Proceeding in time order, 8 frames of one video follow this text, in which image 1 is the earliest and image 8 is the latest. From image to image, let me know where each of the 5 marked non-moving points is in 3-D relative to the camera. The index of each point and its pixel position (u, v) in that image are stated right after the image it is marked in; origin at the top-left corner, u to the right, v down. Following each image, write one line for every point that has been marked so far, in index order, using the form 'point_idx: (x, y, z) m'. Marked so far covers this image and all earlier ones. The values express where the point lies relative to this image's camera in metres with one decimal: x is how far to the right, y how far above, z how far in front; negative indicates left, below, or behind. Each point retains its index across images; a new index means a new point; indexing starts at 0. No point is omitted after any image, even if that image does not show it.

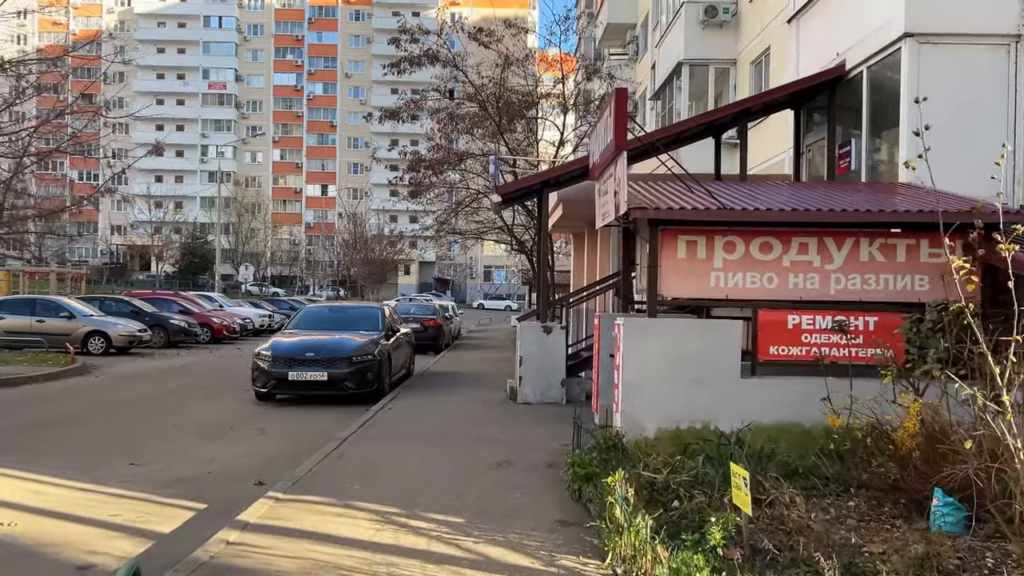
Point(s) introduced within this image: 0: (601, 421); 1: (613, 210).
0: (+0.9, -1.3, +7.9) m
1: (+0.9, +0.7, +7.4) m
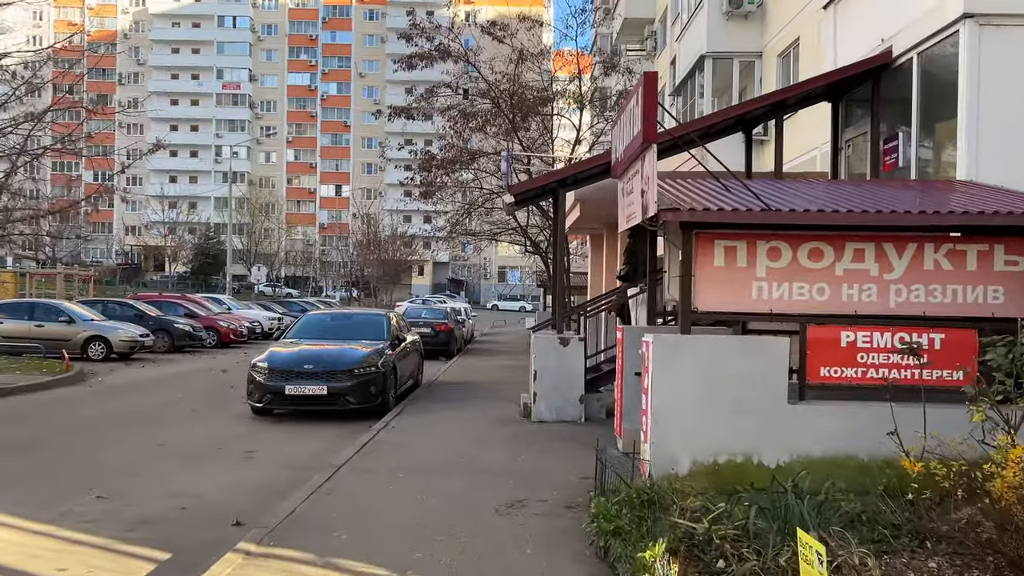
0: (+1.0, -1.4, +7.1) m
1: (+1.0, +0.6, +6.5) m
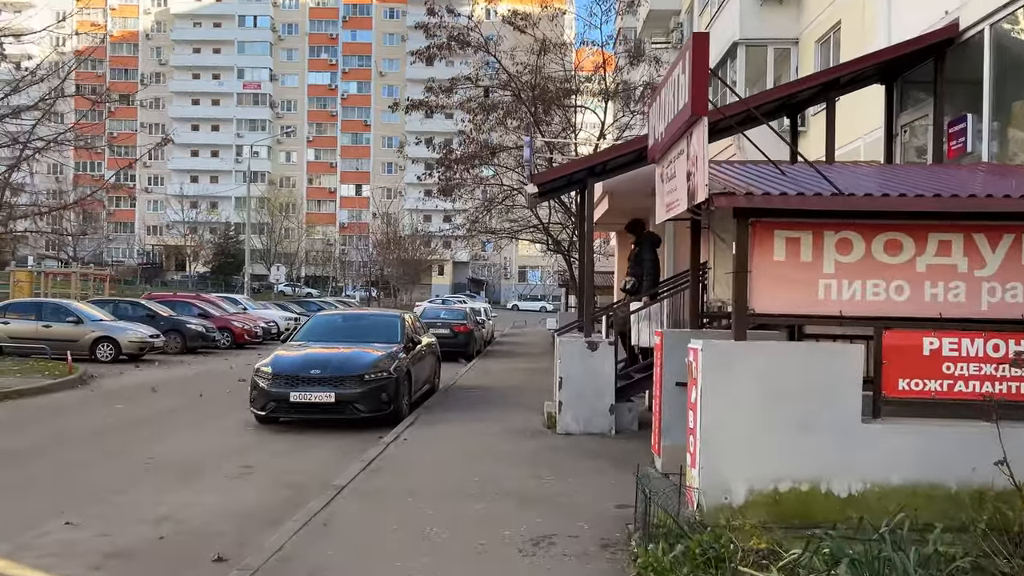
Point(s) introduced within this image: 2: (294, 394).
0: (+1.2, -1.4, +6.2) m
1: (+1.2, +0.6, +5.7) m
2: (-2.5, -1.2, +9.3) m
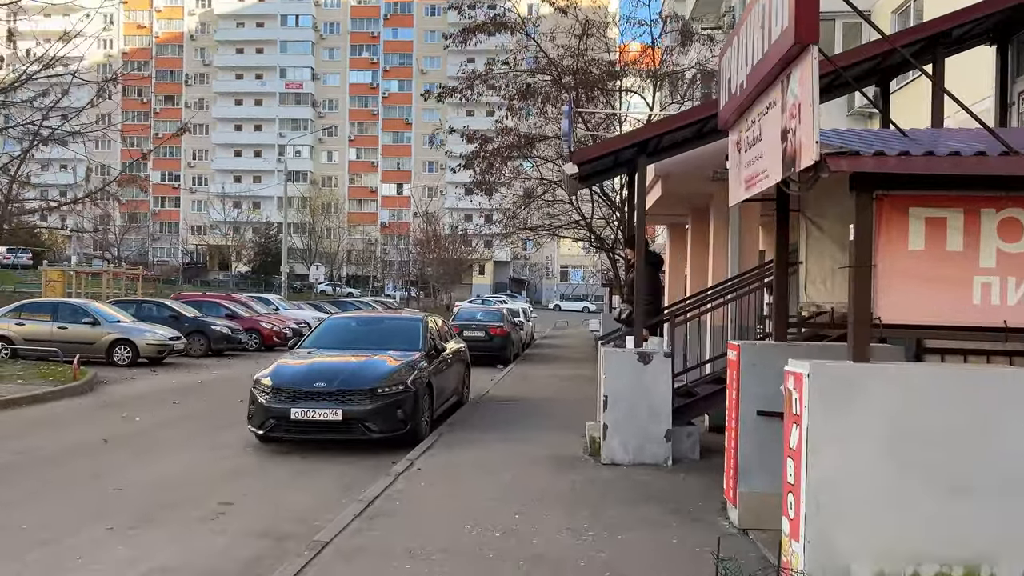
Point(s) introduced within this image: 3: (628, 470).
0: (+1.4, -1.4, +4.8) m
1: (+1.4, +0.6, +4.2) m
2: (-2.2, -1.2, +8.0) m
3: (+1.0, -1.6, +6.8) m
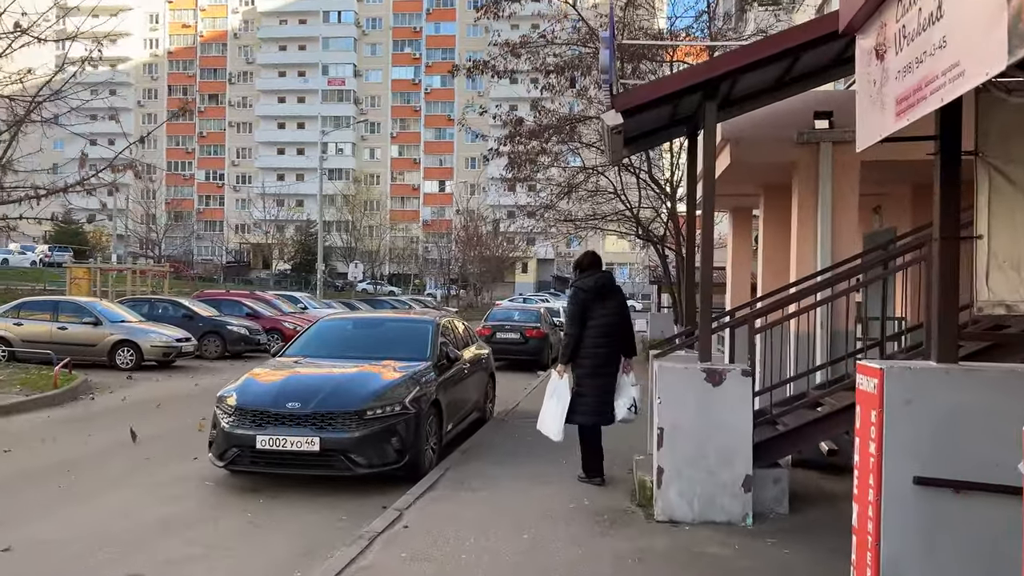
0: (+1.4, -1.4, +2.9) m
1: (+1.4, +0.7, +2.3) m
2: (-2.0, -1.2, +6.3) m
3: (+1.1, -1.5, +5.0) m
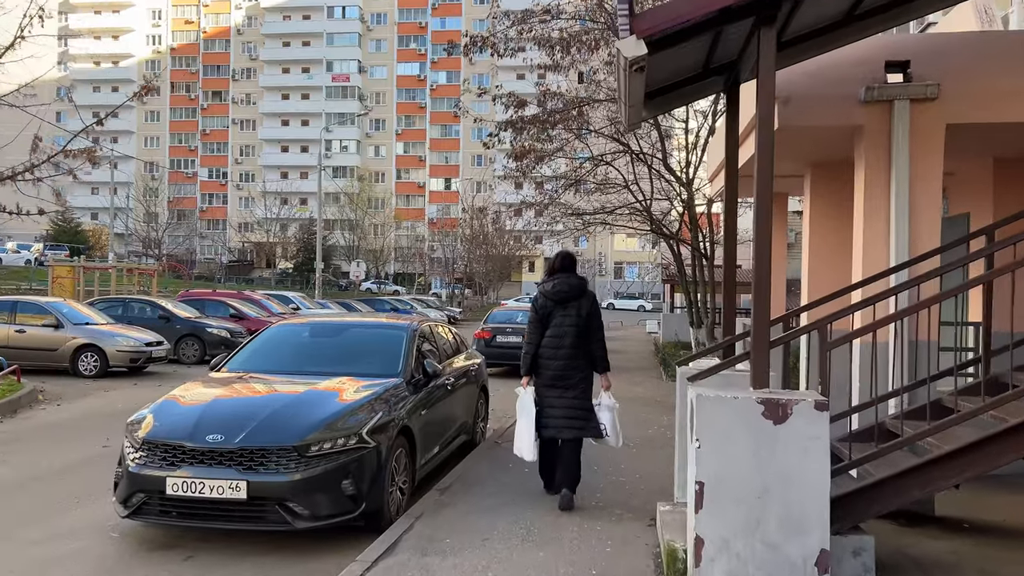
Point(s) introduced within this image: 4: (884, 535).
0: (+1.3, -1.4, +1.4) m
1: (+1.2, +0.7, +0.8) m
2: (-2.1, -1.2, +4.9) m
3: (+1.0, -1.5, +3.5) m
4: (+2.3, -1.5, +4.9) m
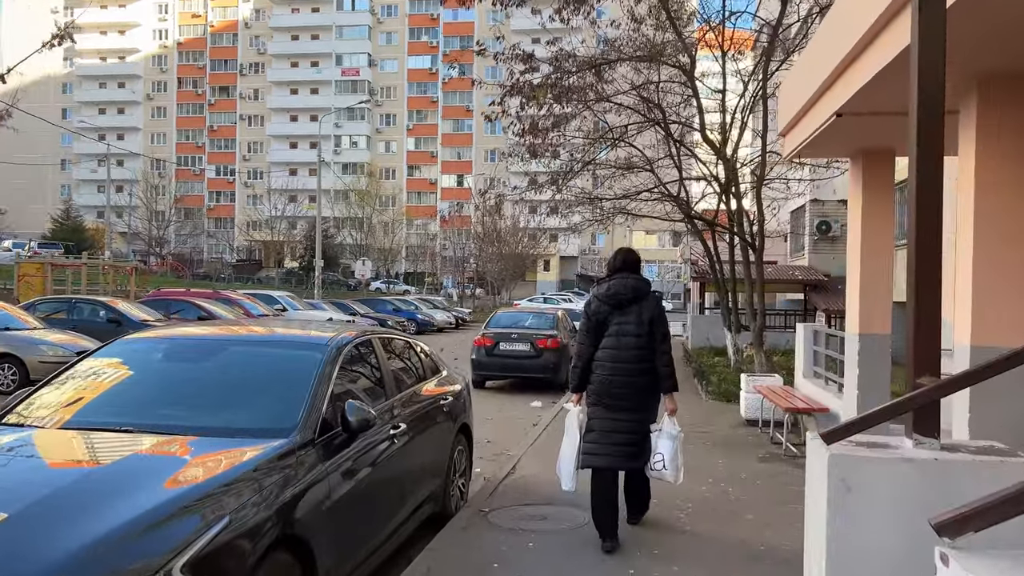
0: (+1.1, -1.3, -1.2) m
1: (+1.0, +0.7, -1.8) m
2: (-2.2, -1.1, +2.3) m
3: (+0.9, -1.5, +0.9) m
4: (+2.2, -1.5, +2.2) m
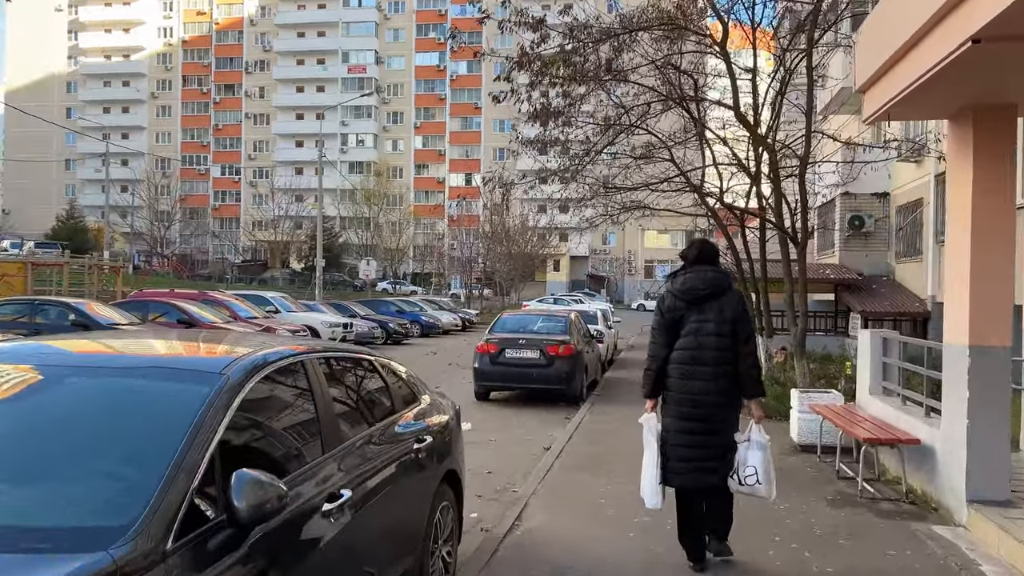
0: (+1.0, -1.3, -2.8) m
1: (+1.0, +0.8, -3.3) m
2: (-2.2, -1.1, +0.8) m
3: (+0.8, -1.5, -0.6) m
4: (+2.1, -1.4, +0.7) m
